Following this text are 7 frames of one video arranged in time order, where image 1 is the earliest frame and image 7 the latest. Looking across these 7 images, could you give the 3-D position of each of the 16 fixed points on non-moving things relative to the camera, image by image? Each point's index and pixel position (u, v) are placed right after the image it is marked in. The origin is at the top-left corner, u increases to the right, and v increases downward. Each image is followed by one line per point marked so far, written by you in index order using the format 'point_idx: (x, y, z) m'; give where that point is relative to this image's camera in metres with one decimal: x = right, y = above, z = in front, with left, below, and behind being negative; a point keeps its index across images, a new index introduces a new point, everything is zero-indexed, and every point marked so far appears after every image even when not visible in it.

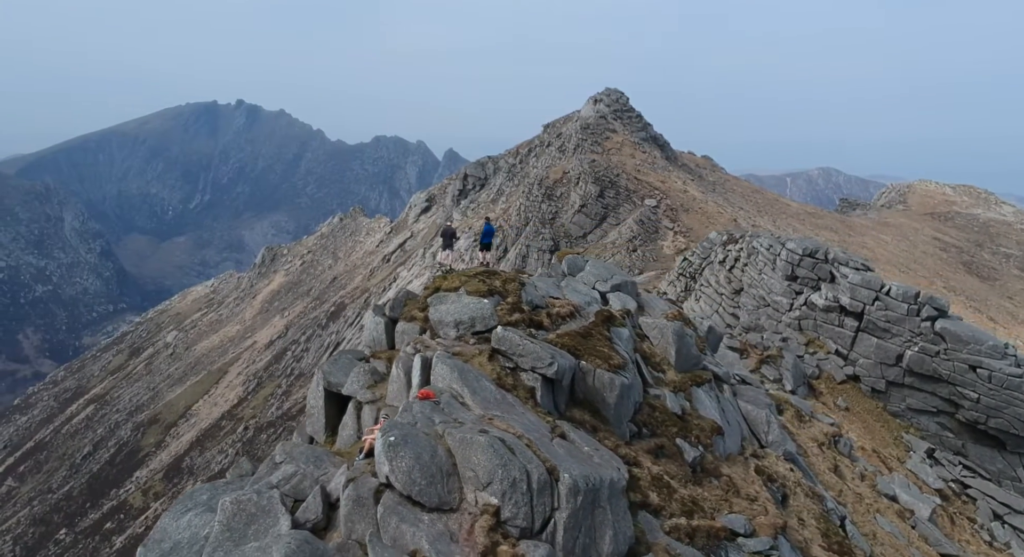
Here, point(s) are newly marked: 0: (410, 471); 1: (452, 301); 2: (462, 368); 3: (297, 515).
0: (-2.0, -3.0, +11.8) m
1: (-1.4, -0.5, +16.9) m
2: (-1.1, -1.7, +13.9) m
3: (-3.5, -3.7, +11.6) m
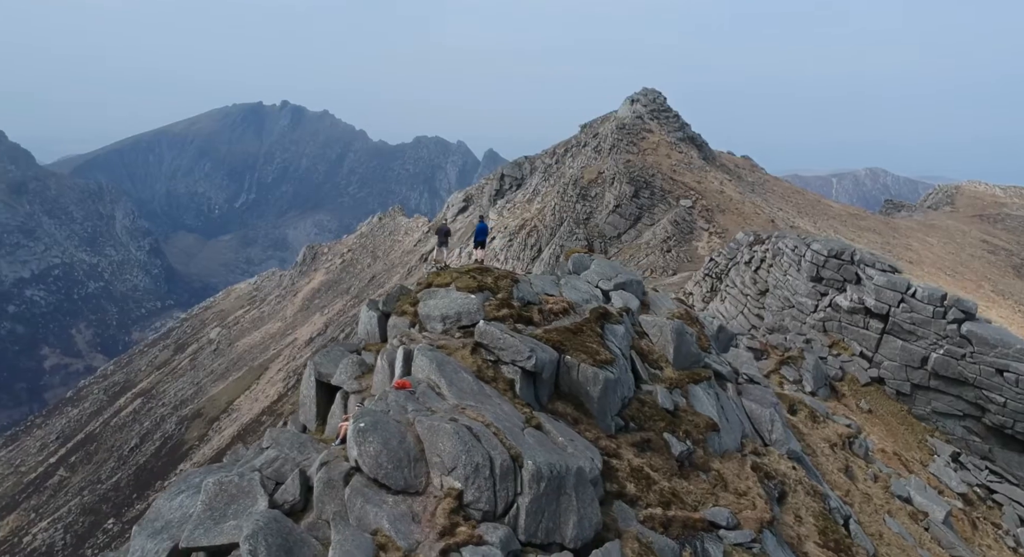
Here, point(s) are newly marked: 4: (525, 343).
0: (-2.5, -2.9, +12.2) m
1: (-1.7, -0.4, +17.4) m
2: (-1.5, -1.6, +14.3) m
3: (-4.0, -3.6, +12.1) m
4: (+0.2, -1.3, +15.2) m
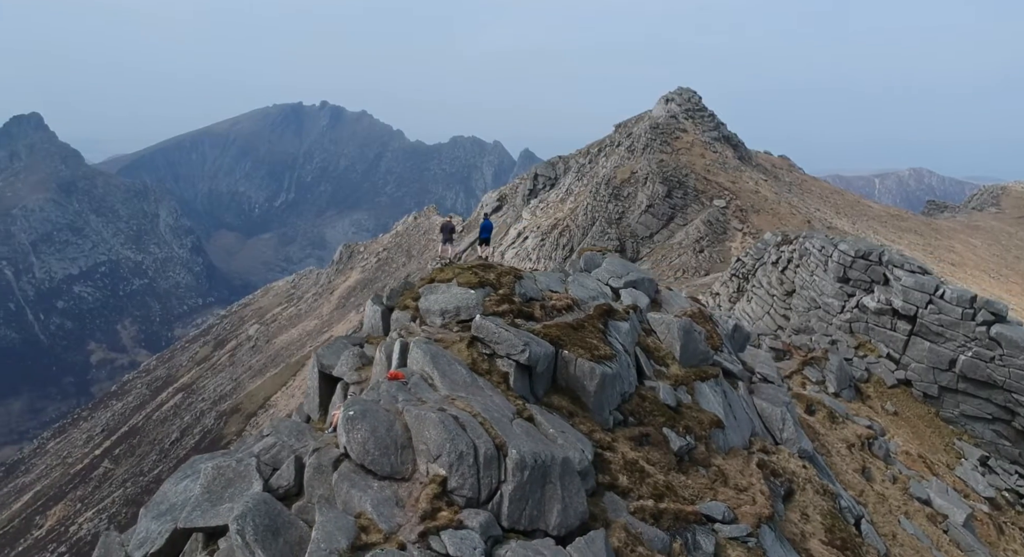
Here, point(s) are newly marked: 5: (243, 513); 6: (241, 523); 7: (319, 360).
0: (-2.6, -2.8, +12.6) m
1: (-1.7, -0.3, +17.7) m
2: (-1.6, -1.5, +14.6) m
3: (-4.2, -3.4, +12.5) m
4: (+0.1, -1.2, +15.5) m
5: (-4.3, -3.6, +11.4) m
6: (-4.3, -3.7, +11.3) m
7: (-4.3, -1.8, +16.3) m
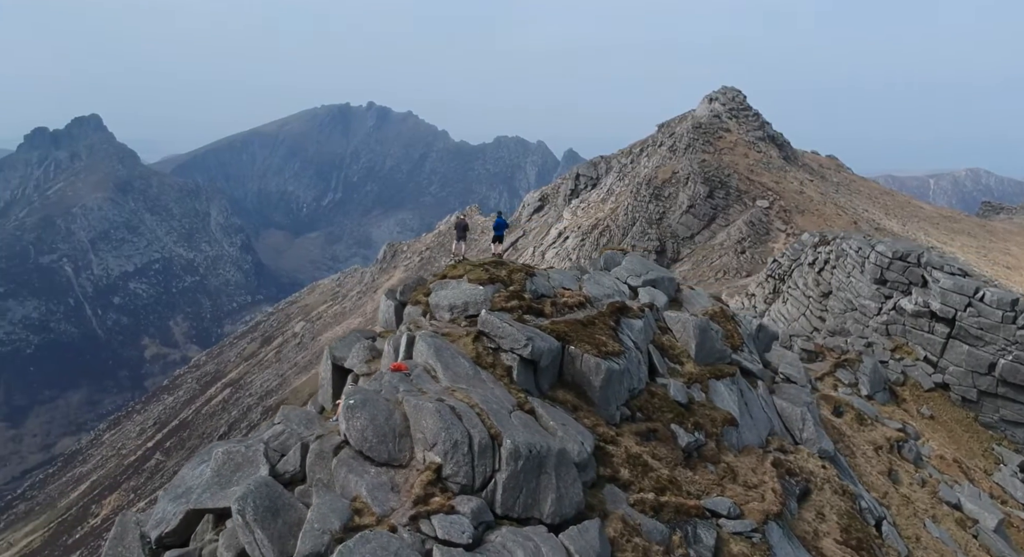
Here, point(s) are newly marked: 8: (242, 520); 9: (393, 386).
0: (-2.6, -2.7, +13.0) m
1: (-1.5, -0.2, +18.1) m
2: (-1.5, -1.4, +15.0) m
3: (-4.2, -3.3, +13.0) m
4: (+0.2, -1.2, +15.8) m
5: (-4.4, -3.5, +11.9) m
6: (-4.4, -3.6, +11.8) m
7: (-4.1, -1.7, +16.8) m
8: (-4.4, -3.8, +11.7) m
9: (-2.3, -2.1, +14.0) m
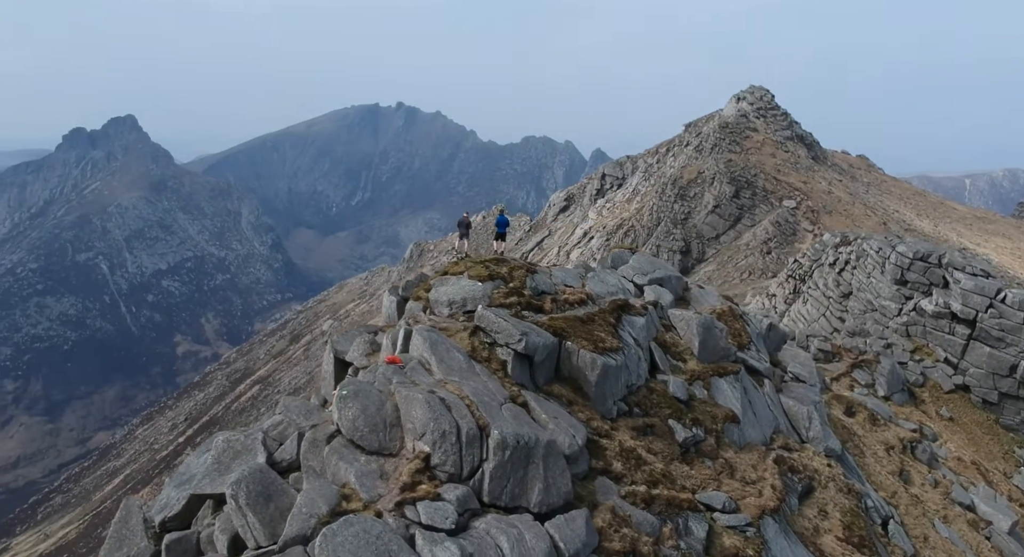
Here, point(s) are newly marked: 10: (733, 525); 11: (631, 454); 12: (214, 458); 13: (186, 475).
0: (-2.8, -2.6, +13.4) m
1: (-1.5, -0.1, +18.4) m
2: (-1.6, -1.3, +15.3) m
3: (-4.3, -3.3, +13.4) m
4: (+0.2, -1.1, +16.1) m
5: (-4.5, -3.4, +12.2) m
6: (-4.5, -3.5, +12.2) m
7: (-4.2, -1.6, +17.2) m
8: (-4.6, -3.7, +12.1) m
9: (-2.4, -2.0, +14.3) m
10: (+4.8, -5.4, +16.0) m
11: (+2.5, -3.7, +15.4) m
12: (-5.4, -3.3, +13.4) m
13: (-6.1, -3.7, +13.7) m
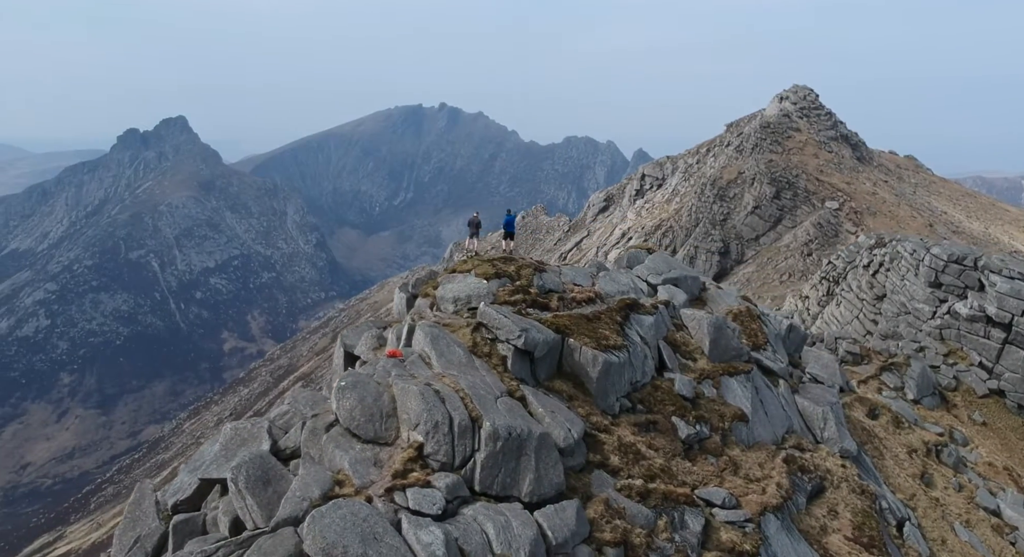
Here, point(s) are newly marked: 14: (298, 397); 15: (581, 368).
0: (-2.8, -2.5, +13.8) m
1: (-1.3, -0.1, +18.8) m
2: (-1.6, -1.2, +15.8) m
3: (-4.4, -3.2, +13.9) m
4: (+0.2, -1.0, +16.4) m
5: (-4.6, -3.3, +12.8) m
6: (-4.6, -3.4, +12.7) m
7: (-4.1, -1.5, +17.7) m
8: (-4.7, -3.6, +12.6) m
9: (-2.4, -1.9, +14.8) m
10: (+4.8, -5.3, +16.1) m
11: (+2.5, -3.6, +15.7) m
12: (-5.5, -3.2, +14.0) m
13: (-6.2, -3.6, +14.3) m
14: (-4.5, -2.5, +15.4) m
15: (+1.6, -2.1, +17.1) m
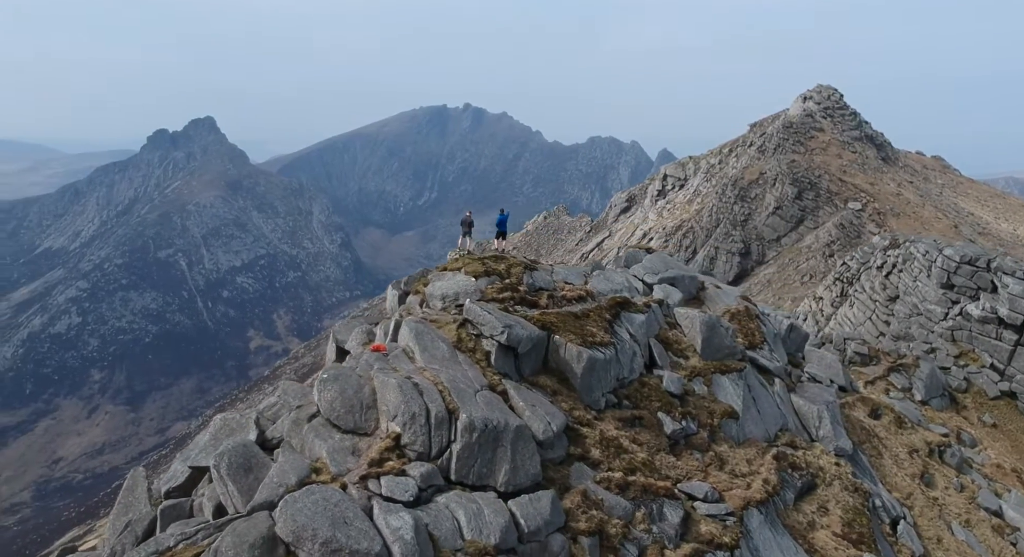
0: (-3.2, -2.4, +14.2) m
1: (-1.6, 0.0, +19.2) m
2: (-1.9, -1.2, +16.1) m
3: (-4.7, -3.1, +14.3) m
4: (-0.1, -1.0, +16.8) m
5: (-5.0, -3.3, +13.2) m
6: (-5.0, -3.4, +13.1) m
7: (-4.4, -1.5, +18.2) m
8: (-5.1, -3.6, +13.0) m
9: (-2.8, -1.8, +15.2) m
10: (+4.5, -5.3, +16.4) m
11: (+2.2, -3.6, +16.0) m
12: (-5.8, -3.2, +14.4) m
13: (-6.5, -3.5, +14.8) m
14: (-4.8, -2.5, +15.8) m
15: (+1.3, -2.0, +17.4) m
